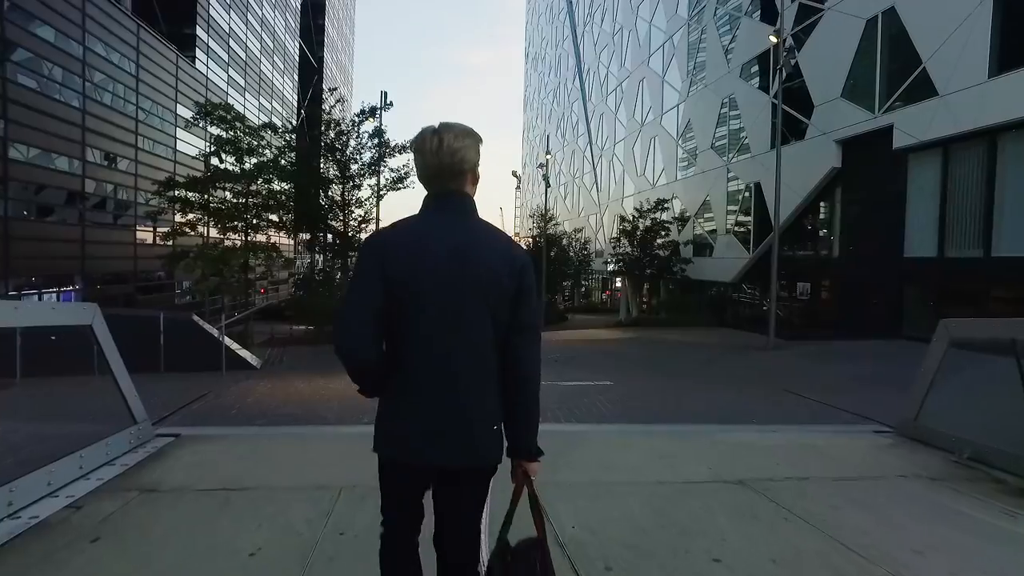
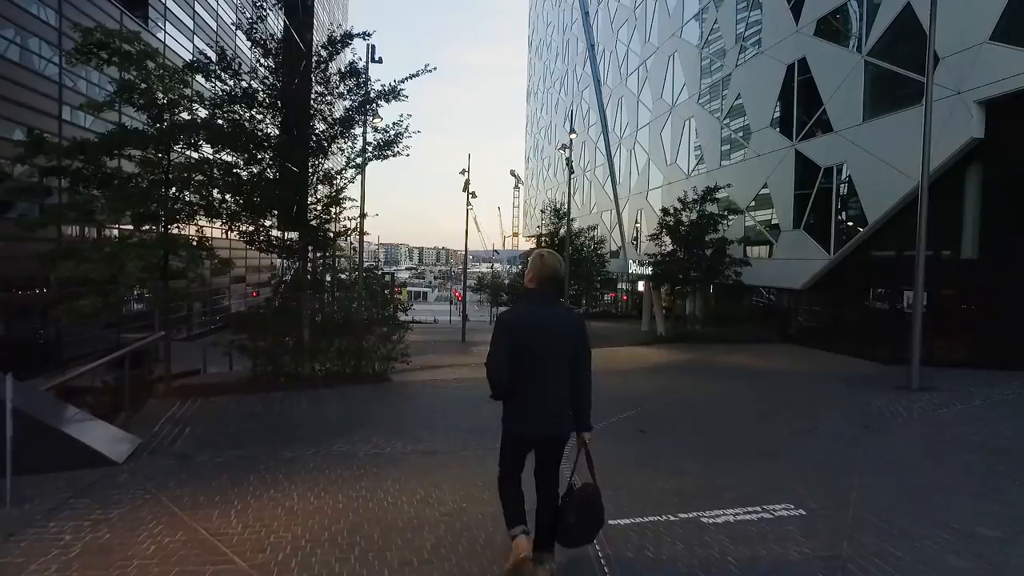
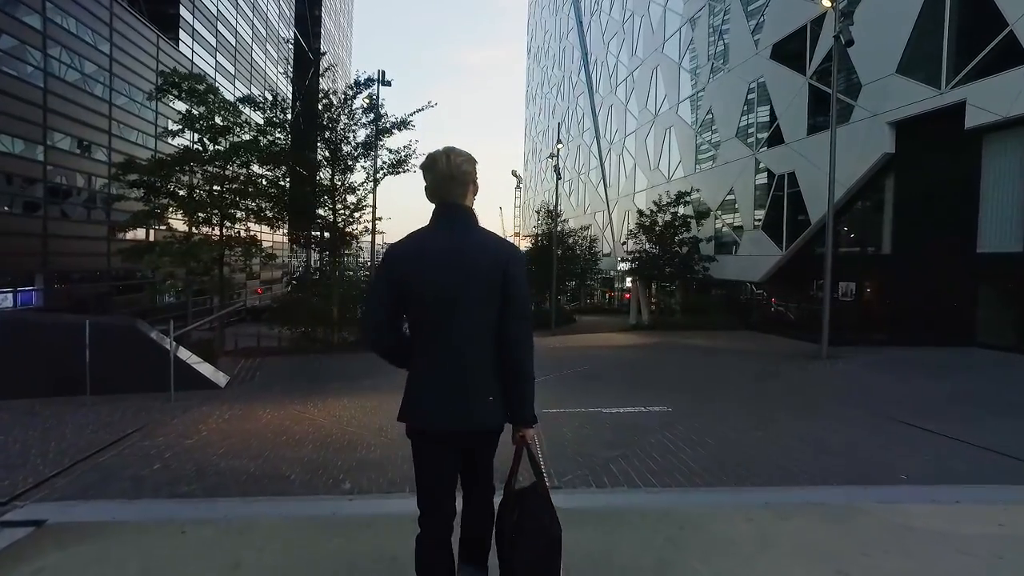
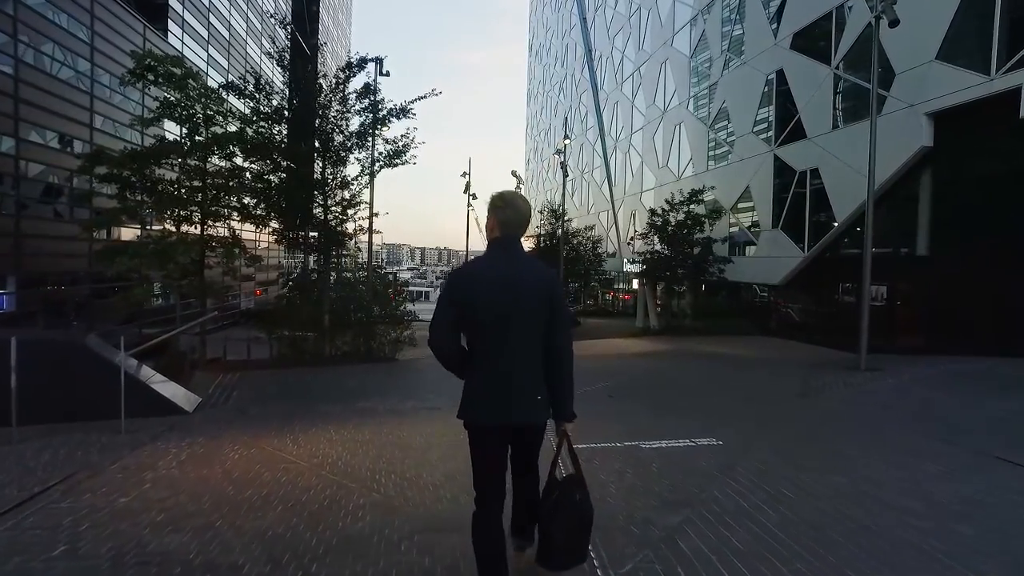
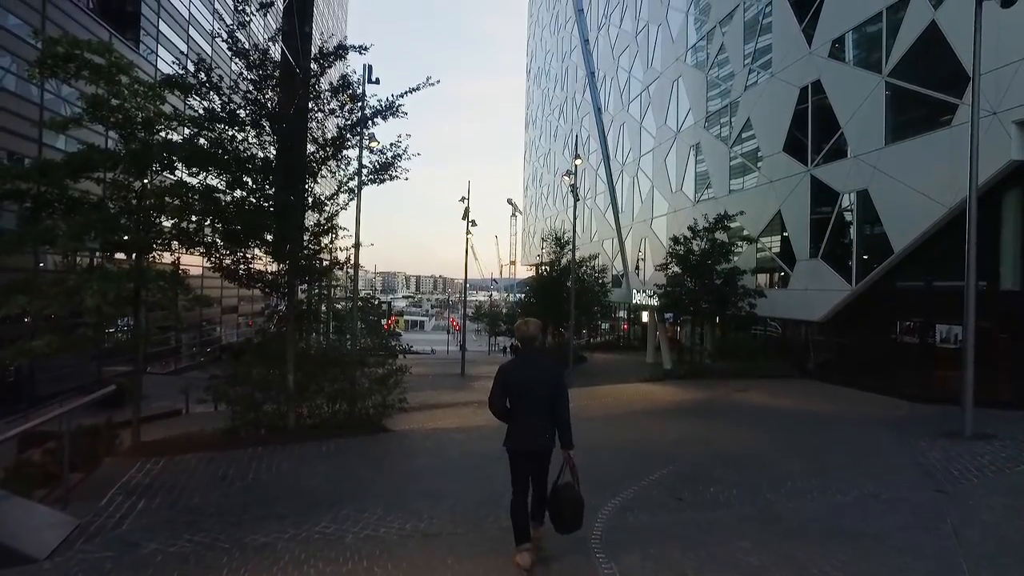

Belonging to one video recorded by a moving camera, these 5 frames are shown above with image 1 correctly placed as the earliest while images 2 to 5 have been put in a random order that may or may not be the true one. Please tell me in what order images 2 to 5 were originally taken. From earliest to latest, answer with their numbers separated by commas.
3, 4, 2, 5
